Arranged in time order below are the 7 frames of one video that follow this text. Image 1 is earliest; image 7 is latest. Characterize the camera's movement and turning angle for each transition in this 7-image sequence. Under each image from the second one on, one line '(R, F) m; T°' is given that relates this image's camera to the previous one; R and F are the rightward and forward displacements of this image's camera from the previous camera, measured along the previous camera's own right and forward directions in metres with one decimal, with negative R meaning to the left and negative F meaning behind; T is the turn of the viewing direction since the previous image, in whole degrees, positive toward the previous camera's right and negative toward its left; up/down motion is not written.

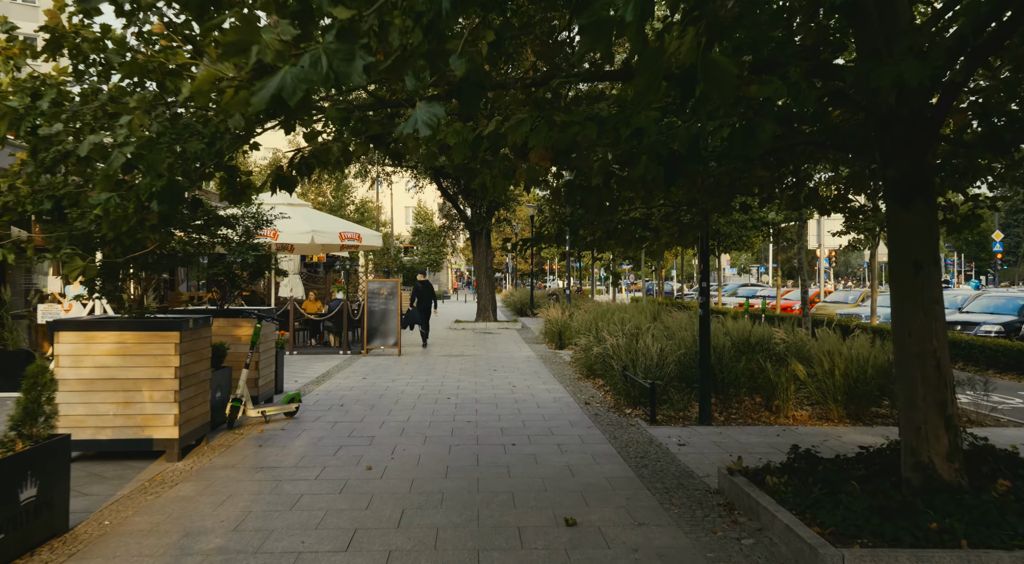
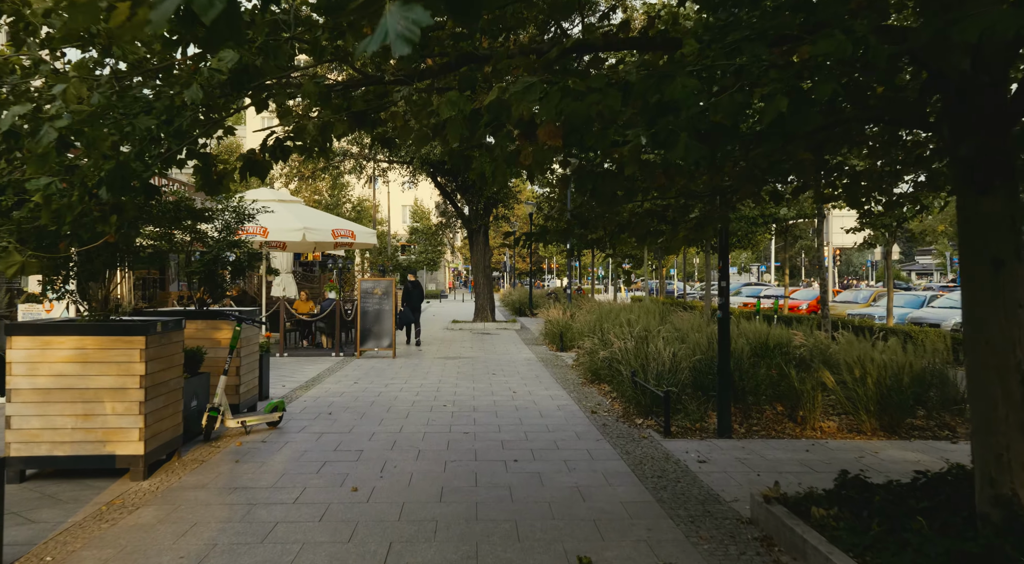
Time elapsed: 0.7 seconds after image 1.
(0.0, +0.6) m; 0°
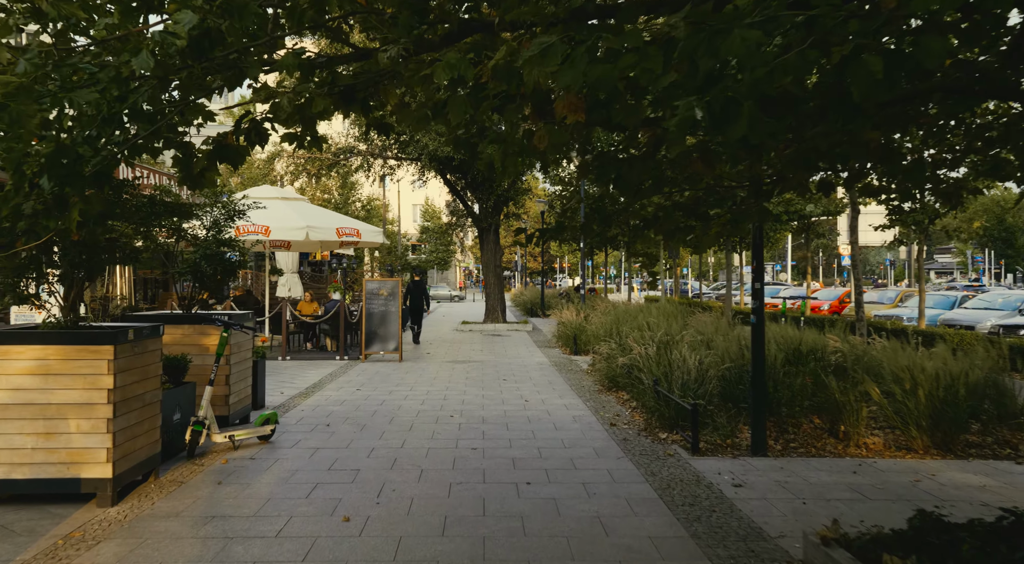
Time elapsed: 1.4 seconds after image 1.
(0.0, +0.6) m; -1°
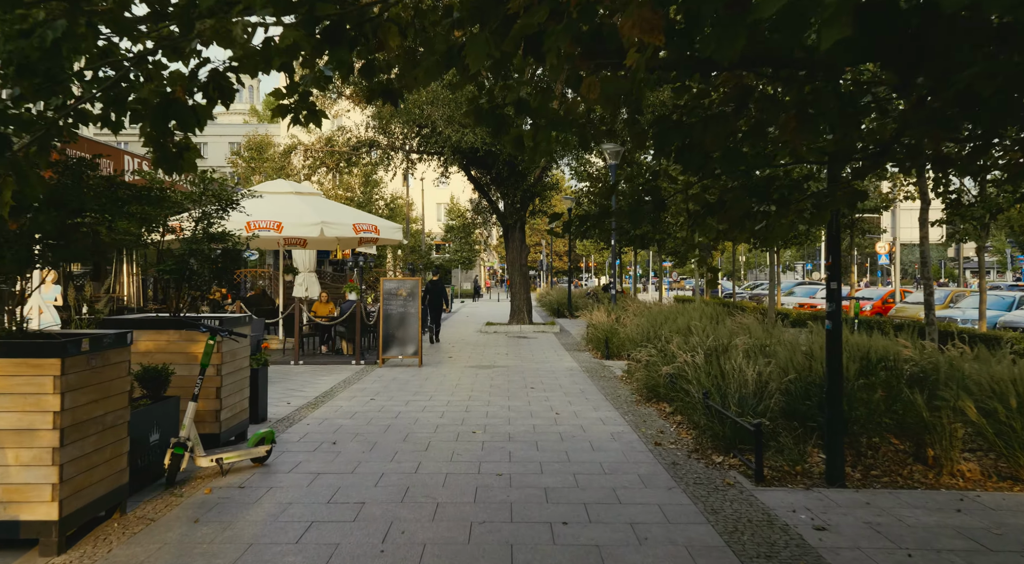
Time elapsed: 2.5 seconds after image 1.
(-0.1, +0.9) m; -2°
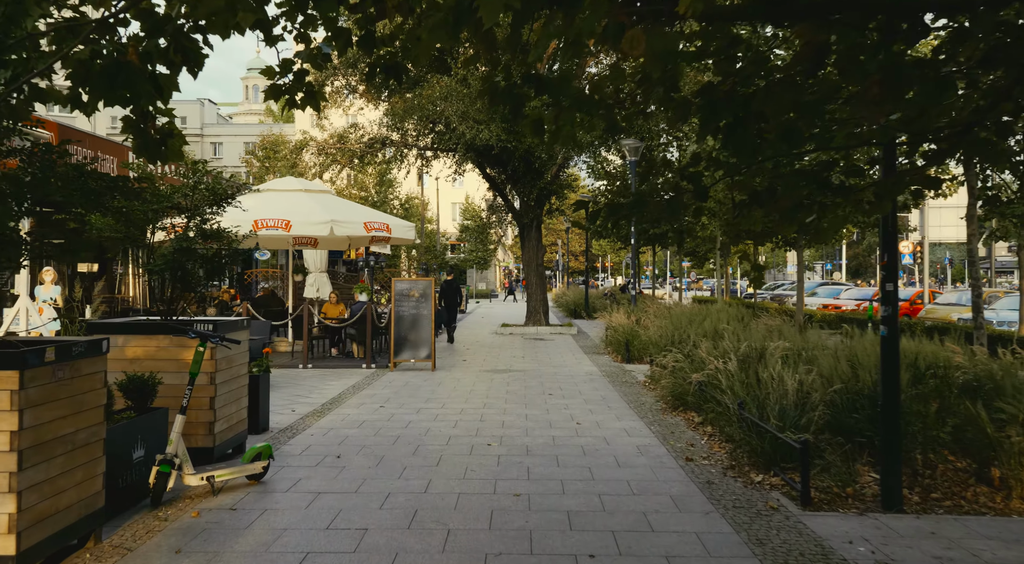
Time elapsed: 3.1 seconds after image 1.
(0.0, +0.5) m; -1°
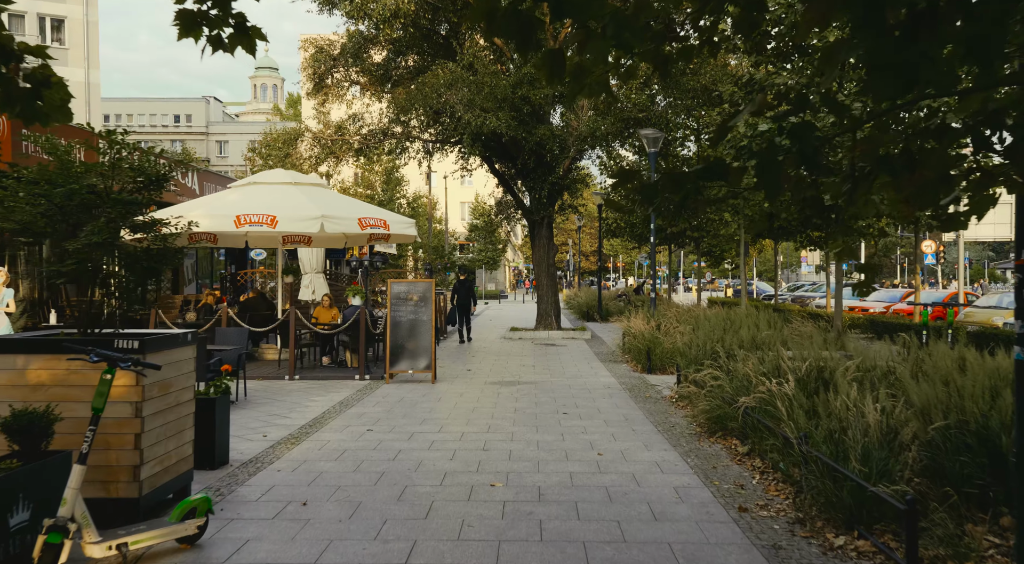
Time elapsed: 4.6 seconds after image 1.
(0.0, +1.2) m; -1°
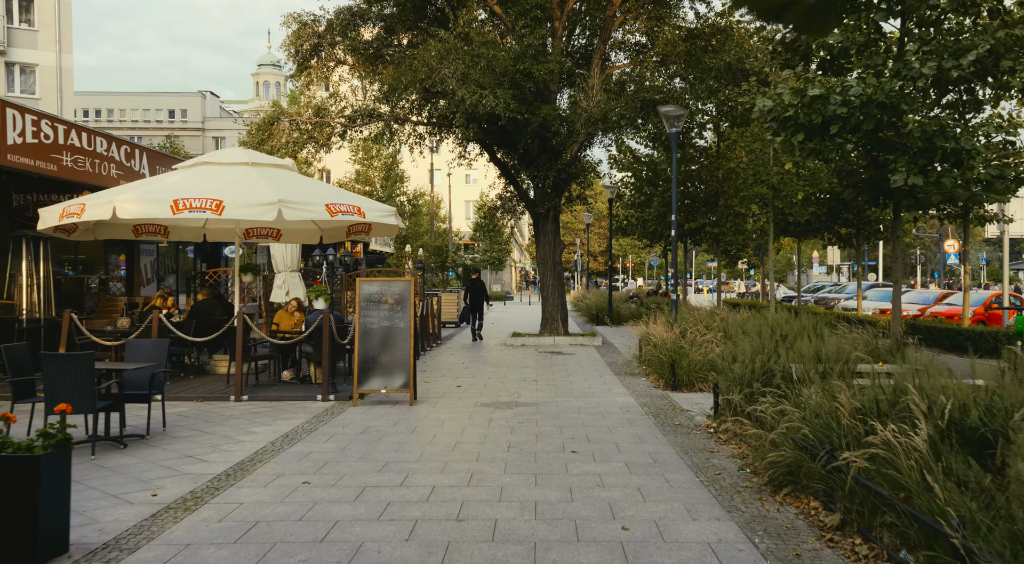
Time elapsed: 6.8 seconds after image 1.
(+0.1, +2.0) m; -1°
